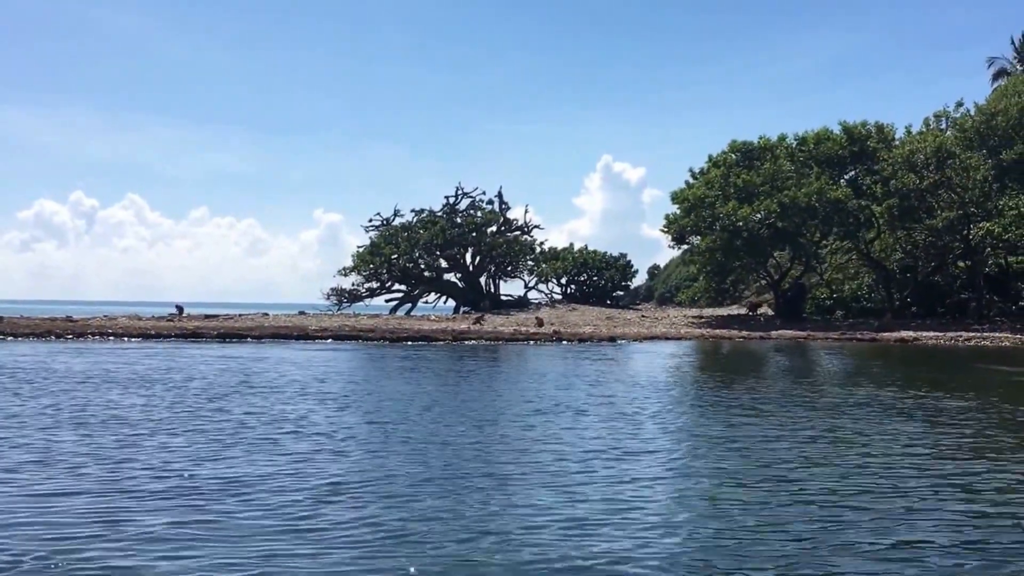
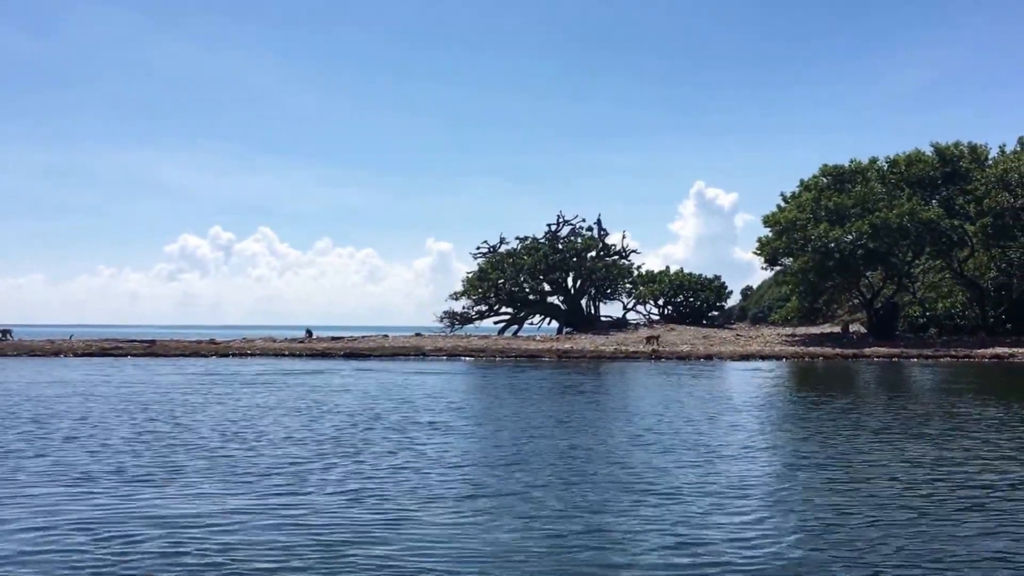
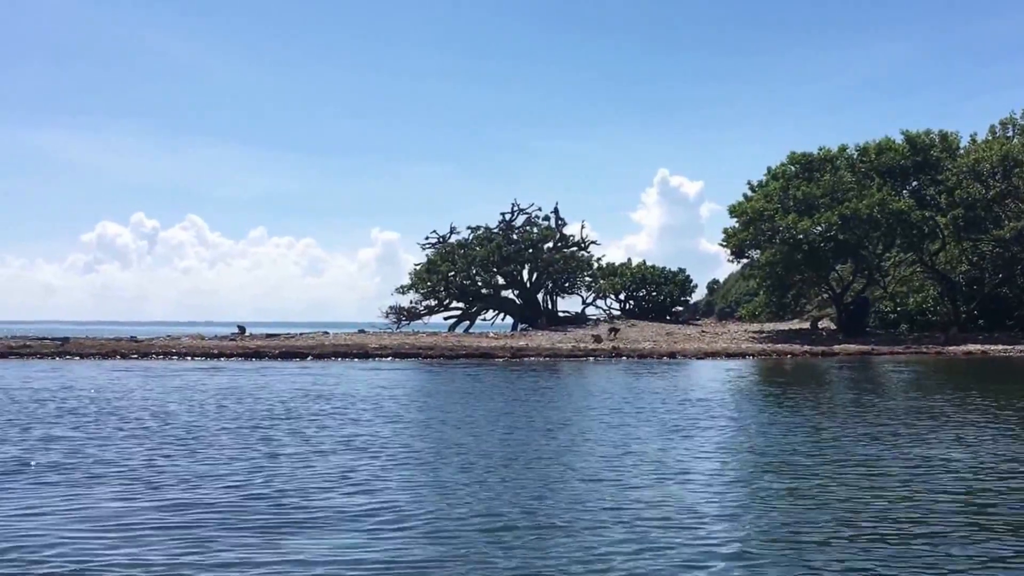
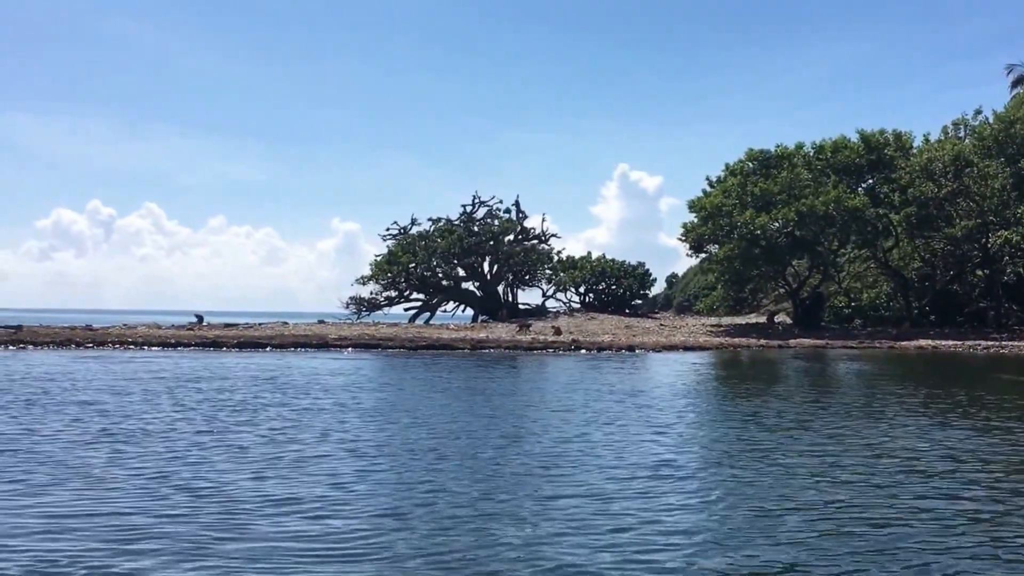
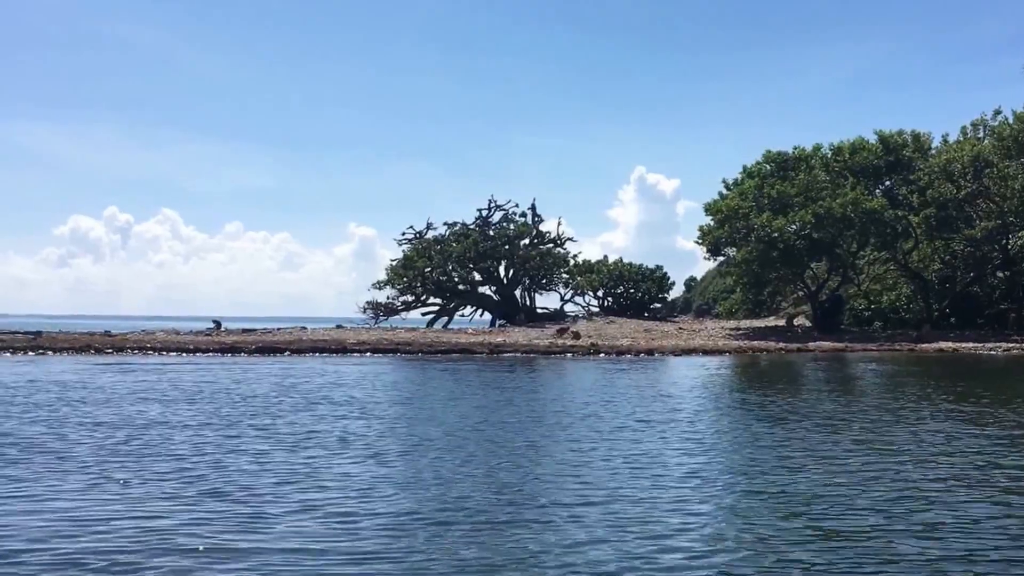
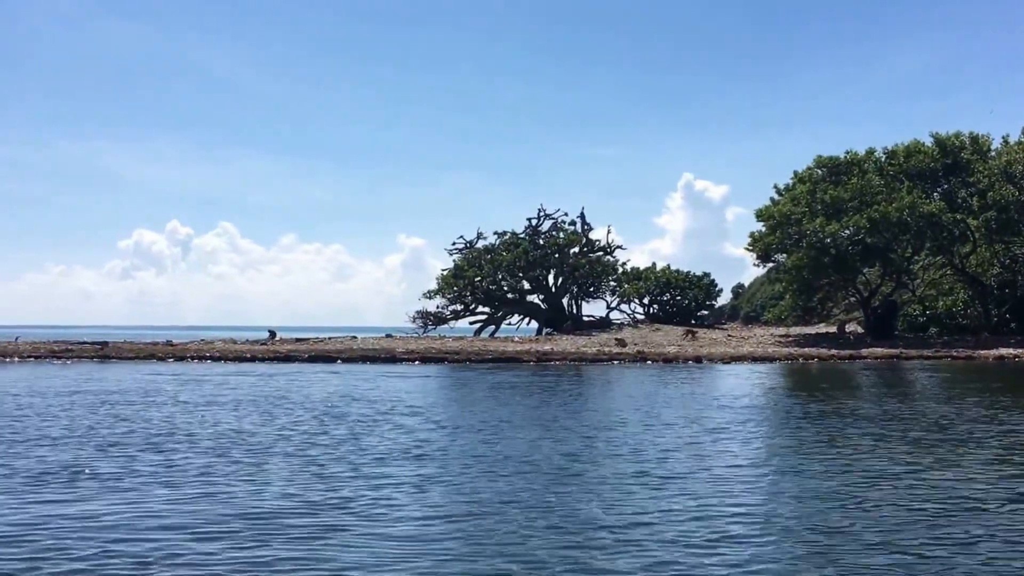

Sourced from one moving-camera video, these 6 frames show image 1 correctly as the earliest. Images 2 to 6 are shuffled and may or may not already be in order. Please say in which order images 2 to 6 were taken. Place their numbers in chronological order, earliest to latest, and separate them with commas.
4, 5, 3, 6, 2
